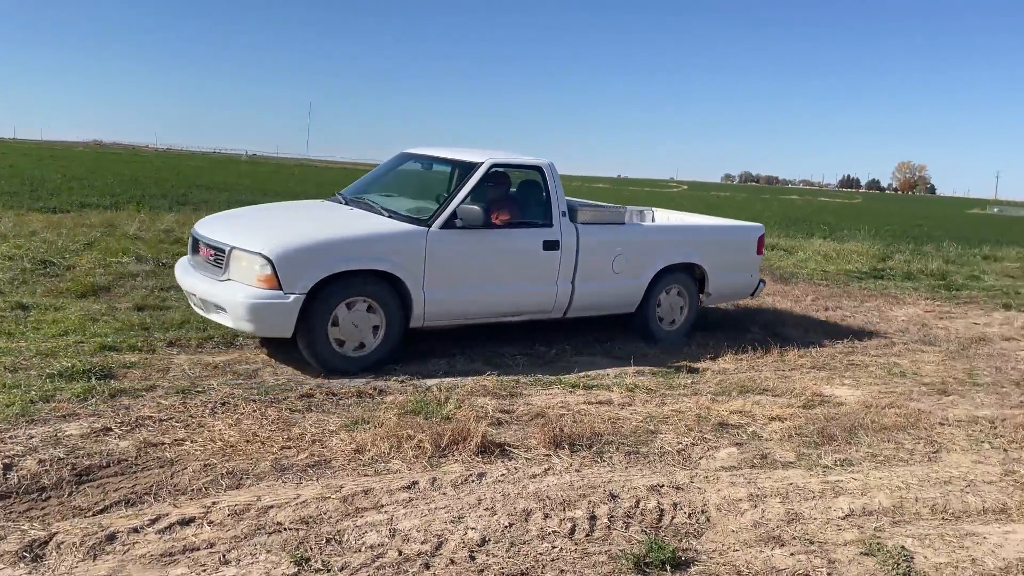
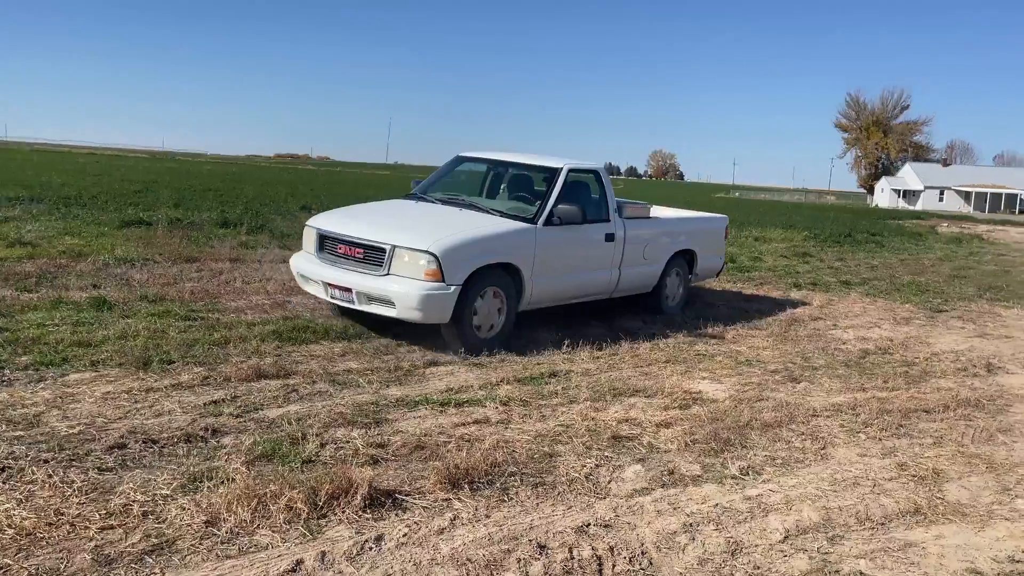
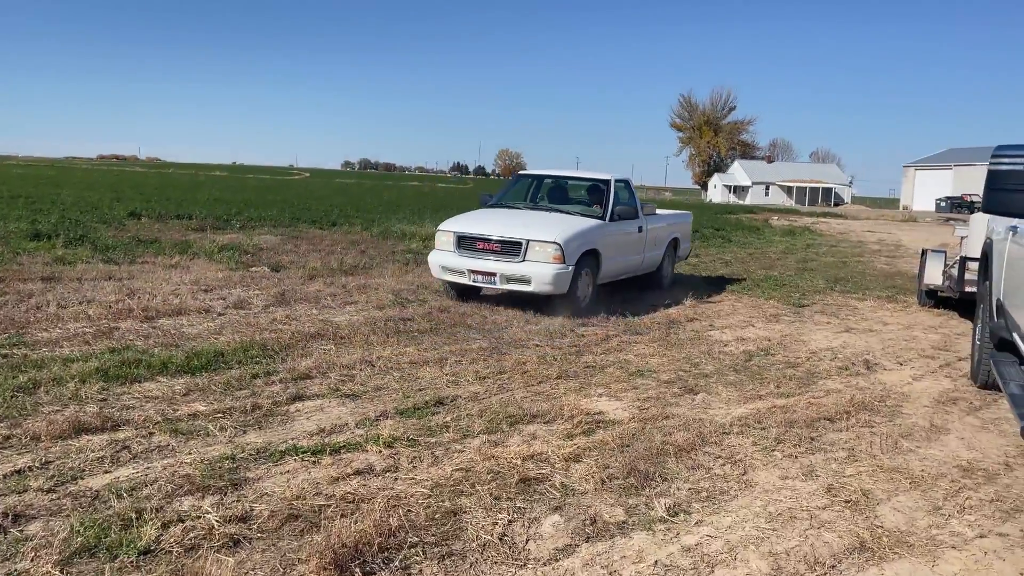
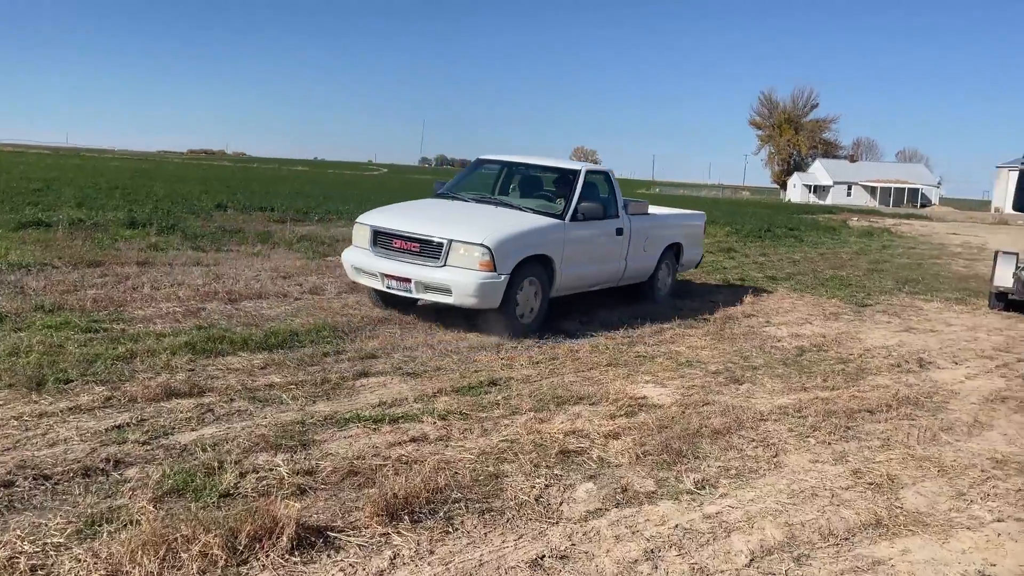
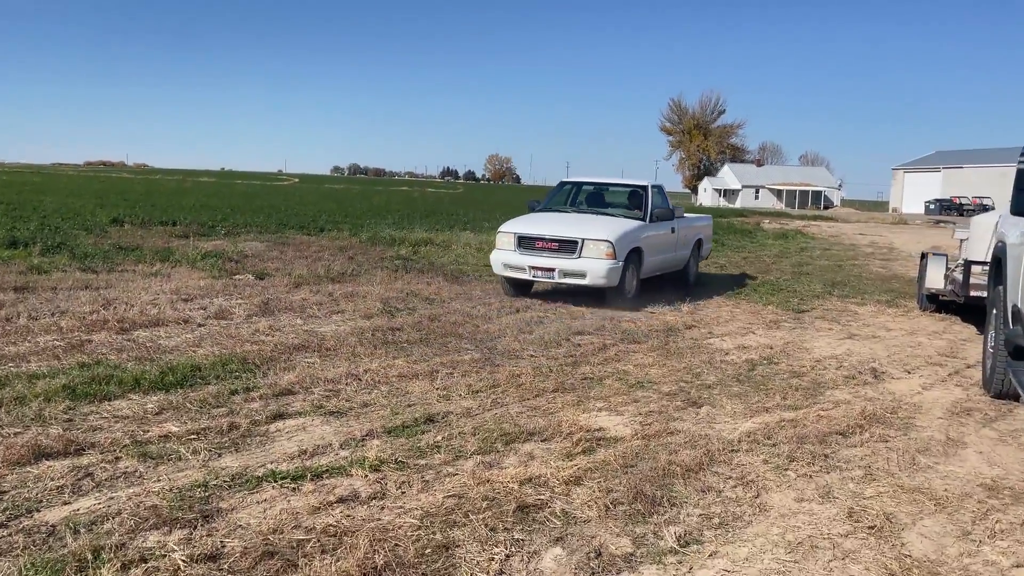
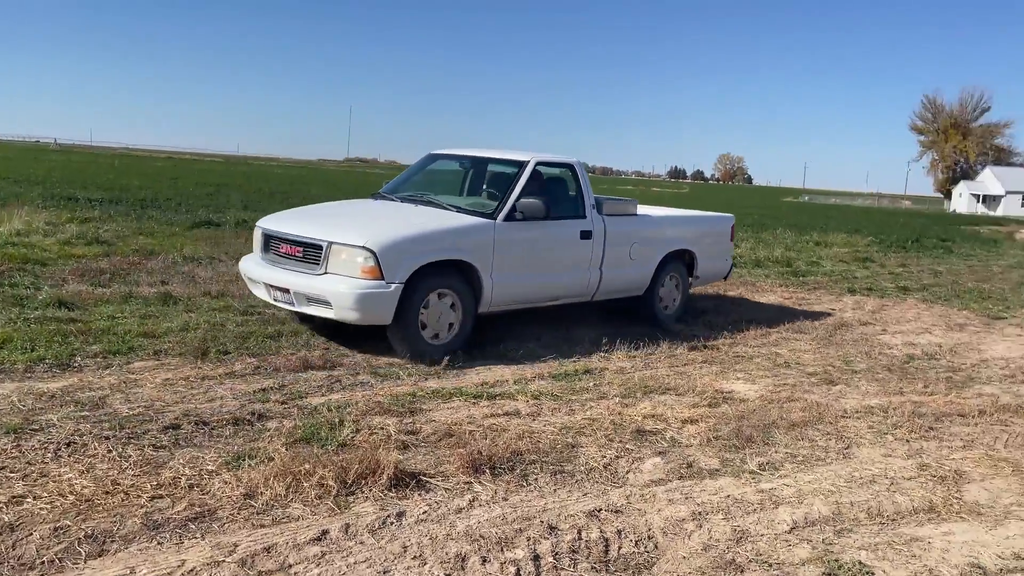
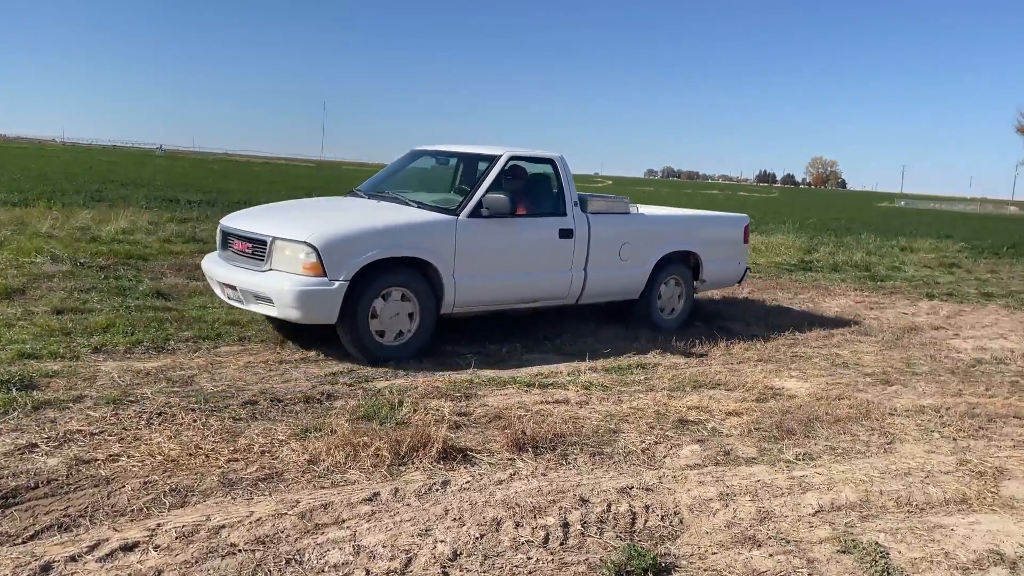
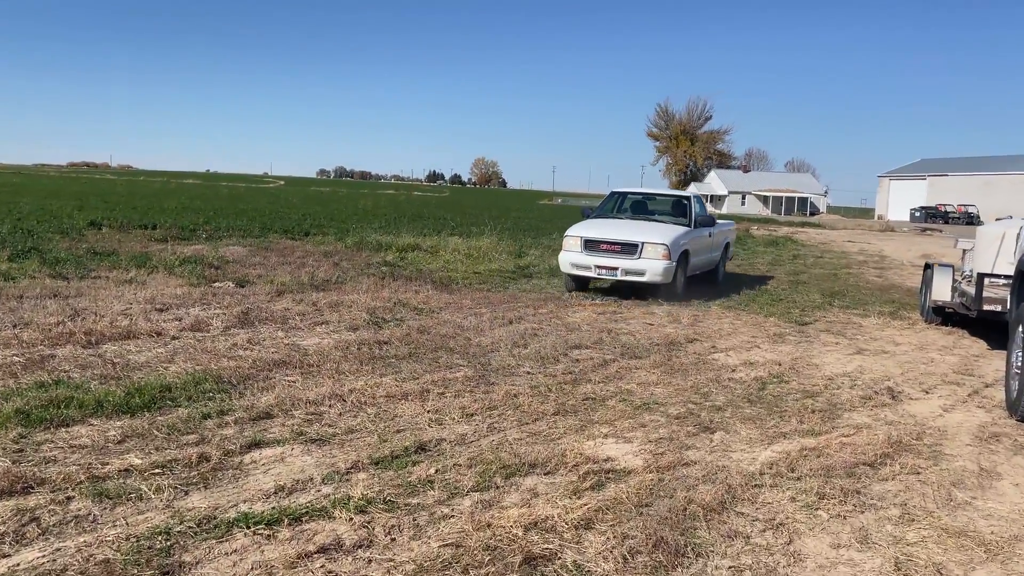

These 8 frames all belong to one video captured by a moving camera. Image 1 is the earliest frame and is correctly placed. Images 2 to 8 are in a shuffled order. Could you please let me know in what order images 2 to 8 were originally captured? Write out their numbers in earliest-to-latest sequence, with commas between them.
7, 6, 2, 4, 3, 5, 8
